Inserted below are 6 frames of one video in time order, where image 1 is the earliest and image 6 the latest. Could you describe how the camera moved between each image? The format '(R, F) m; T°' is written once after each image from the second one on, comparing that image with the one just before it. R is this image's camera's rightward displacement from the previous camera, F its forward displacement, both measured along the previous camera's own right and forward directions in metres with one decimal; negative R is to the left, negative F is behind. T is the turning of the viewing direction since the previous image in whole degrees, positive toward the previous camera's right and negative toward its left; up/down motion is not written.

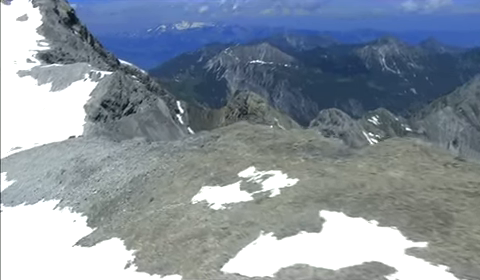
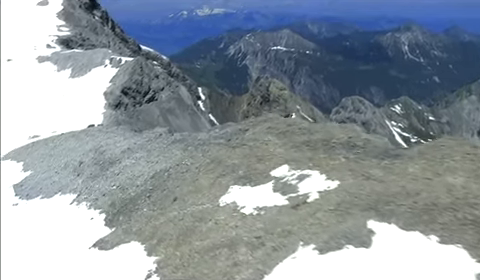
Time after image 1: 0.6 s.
(-0.4, +1.9) m; -2°
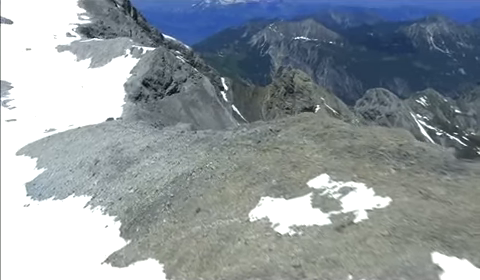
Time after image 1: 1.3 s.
(-0.3, +2.4) m; -2°
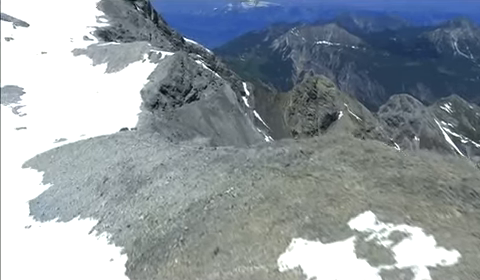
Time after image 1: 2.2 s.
(-0.2, +2.9) m; -2°
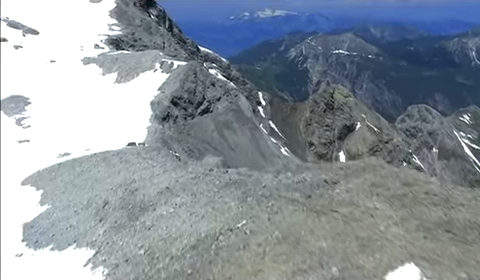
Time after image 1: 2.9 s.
(0.0, +2.6) m; -1°
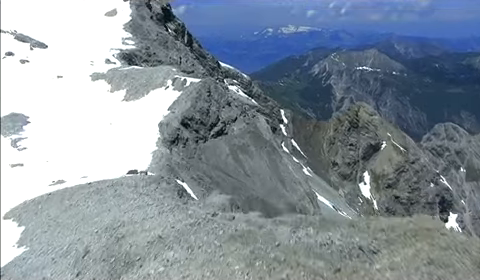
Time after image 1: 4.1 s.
(+0.3, +4.4) m; -2°
